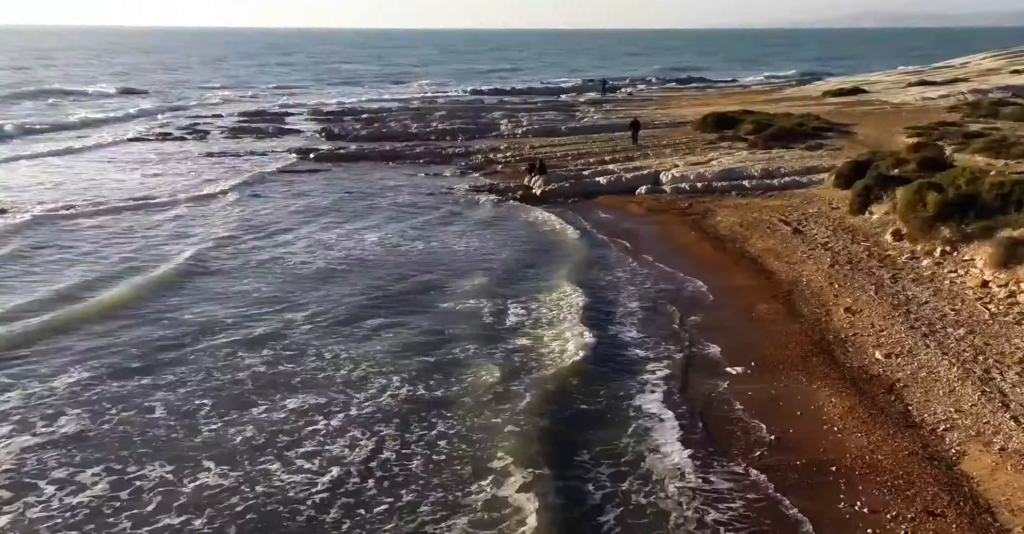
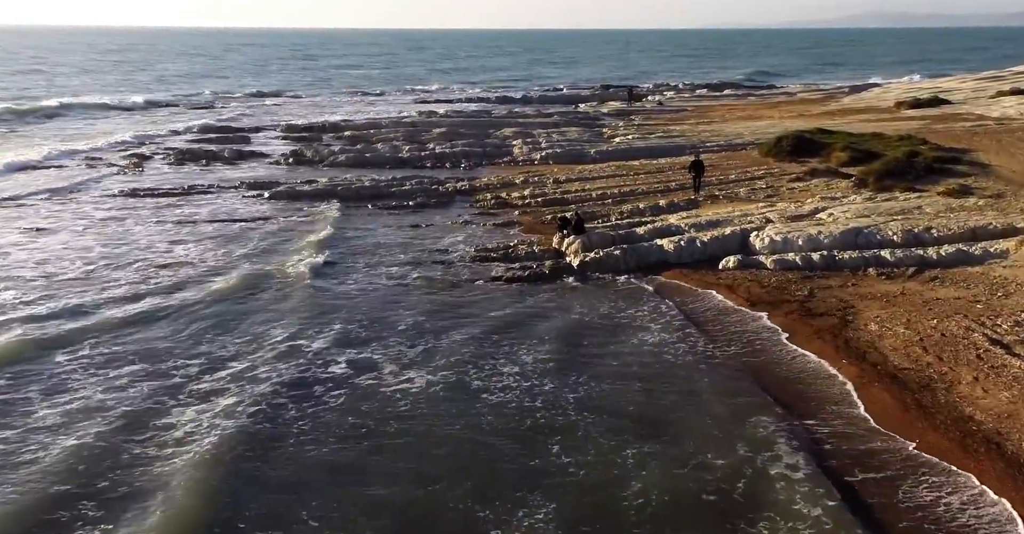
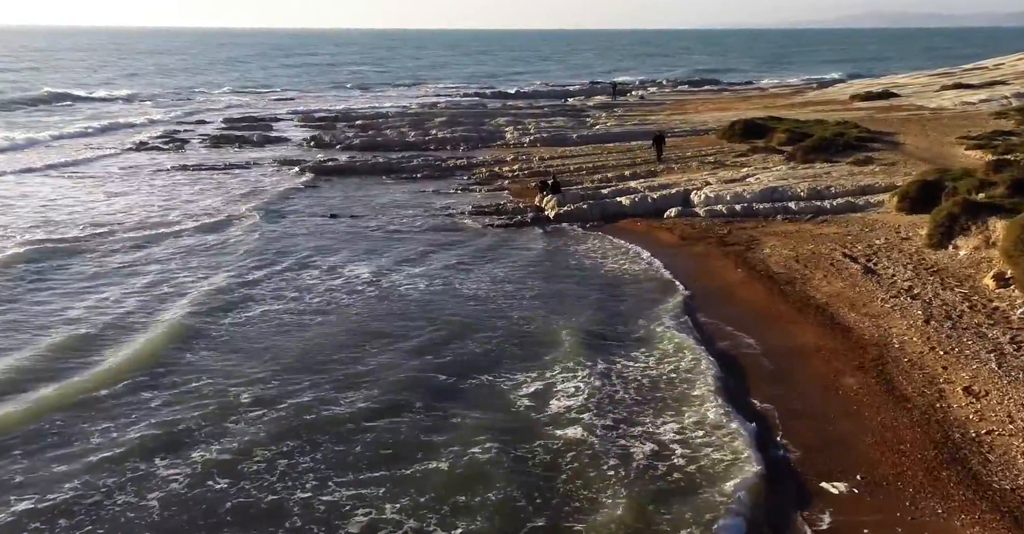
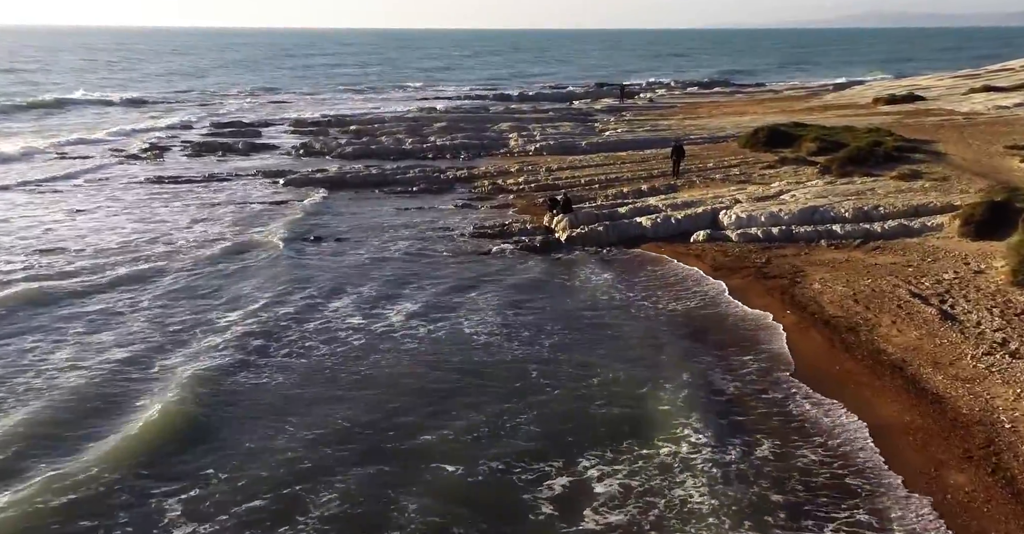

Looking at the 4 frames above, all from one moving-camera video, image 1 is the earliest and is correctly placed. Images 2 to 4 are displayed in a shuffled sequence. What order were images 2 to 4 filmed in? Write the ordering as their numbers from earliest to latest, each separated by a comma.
3, 4, 2
